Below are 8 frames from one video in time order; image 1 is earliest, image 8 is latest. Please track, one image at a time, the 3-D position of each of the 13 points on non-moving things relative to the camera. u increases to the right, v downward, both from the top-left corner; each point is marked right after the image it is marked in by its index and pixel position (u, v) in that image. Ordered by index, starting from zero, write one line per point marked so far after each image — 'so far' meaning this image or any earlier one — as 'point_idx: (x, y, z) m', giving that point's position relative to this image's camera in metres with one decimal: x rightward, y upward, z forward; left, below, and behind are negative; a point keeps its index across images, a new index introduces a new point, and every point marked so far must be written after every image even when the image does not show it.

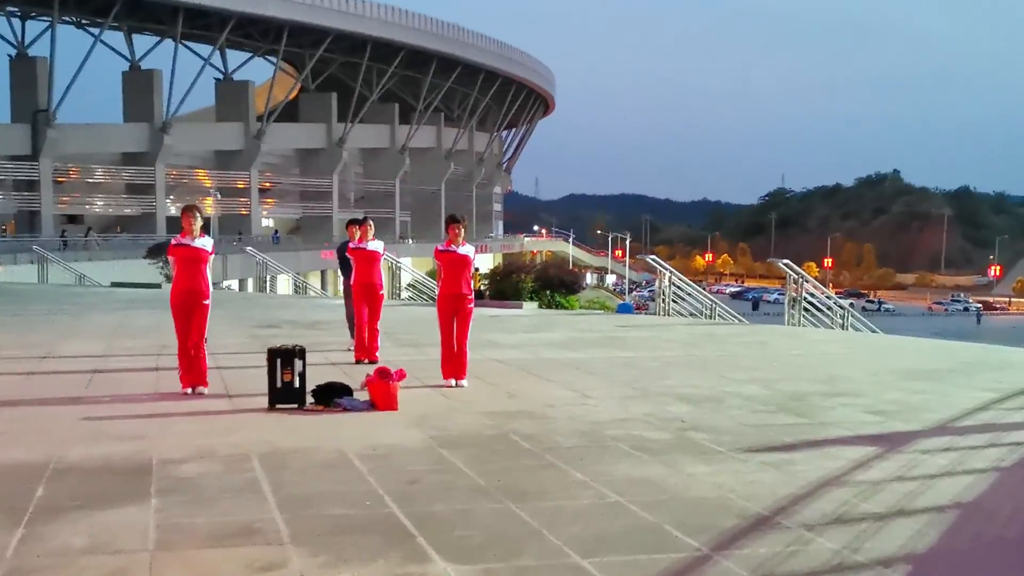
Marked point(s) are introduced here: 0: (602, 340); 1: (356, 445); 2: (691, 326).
0: (+1.2, -0.6, +14.8) m
1: (-0.9, -0.9, +7.3) m
2: (+2.5, -0.5, +16.7) m
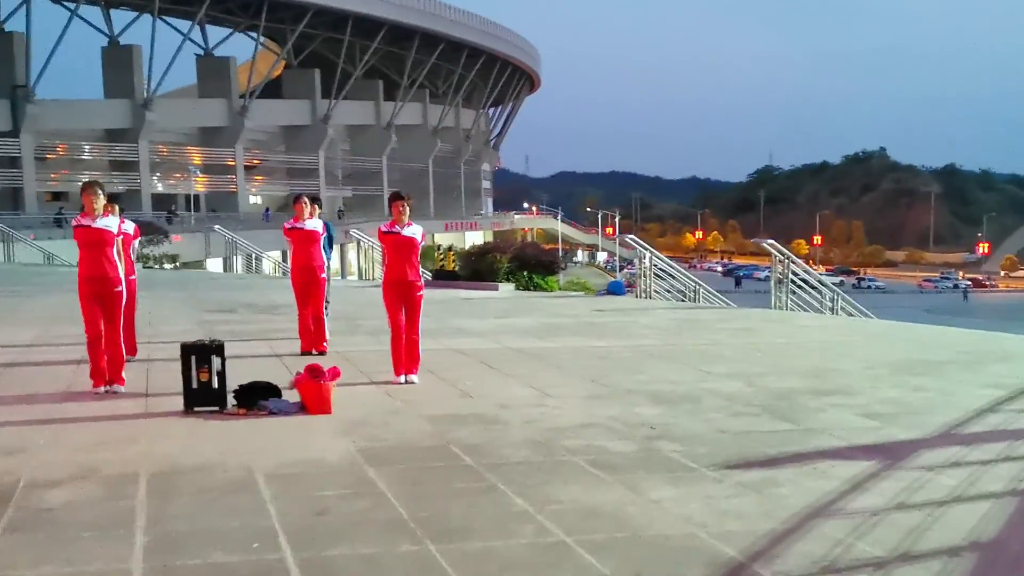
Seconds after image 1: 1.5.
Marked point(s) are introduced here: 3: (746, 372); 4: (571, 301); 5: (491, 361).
0: (+0.8, -0.4, +13.7) m
1: (-1.2, -0.9, +6.3) m
2: (+2.1, -0.3, +15.7) m
3: (+1.9, -0.7, +9.8) m
4: (+0.9, -0.2, +17.7) m
5: (-0.2, -0.6, +10.6) m
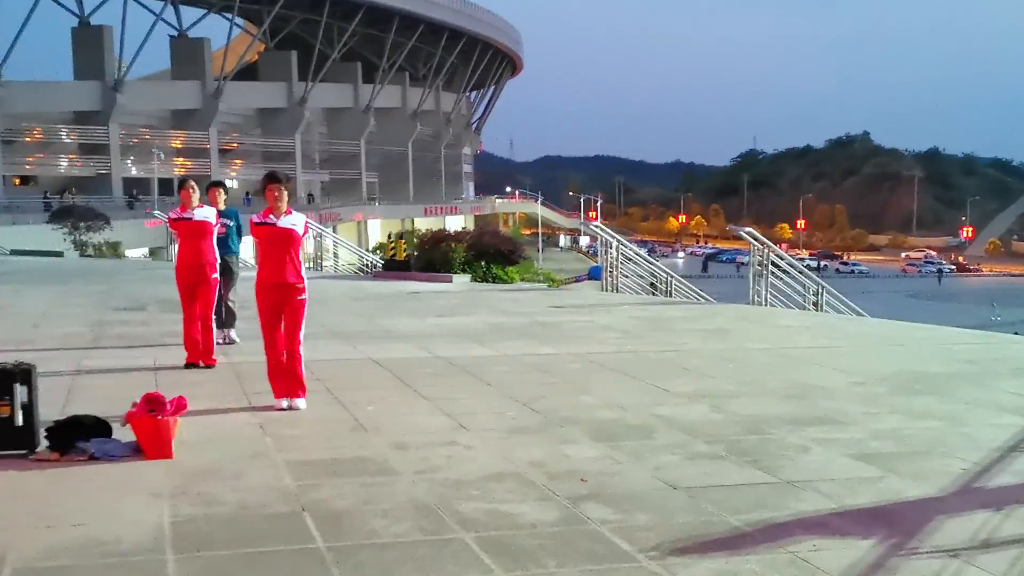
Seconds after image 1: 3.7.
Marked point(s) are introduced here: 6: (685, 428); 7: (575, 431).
0: (+0.2, -0.3, +12.0) m
1: (-1.7, -0.9, +4.5) m
2: (+1.5, -0.2, +14.0) m
3: (+1.3, -0.7, +8.1) m
4: (+0.3, -0.1, +15.9) m
5: (-0.7, -0.6, +8.8) m
6: (+1.0, -0.8, +7.0) m
7: (+0.3, -0.8, +6.8) m
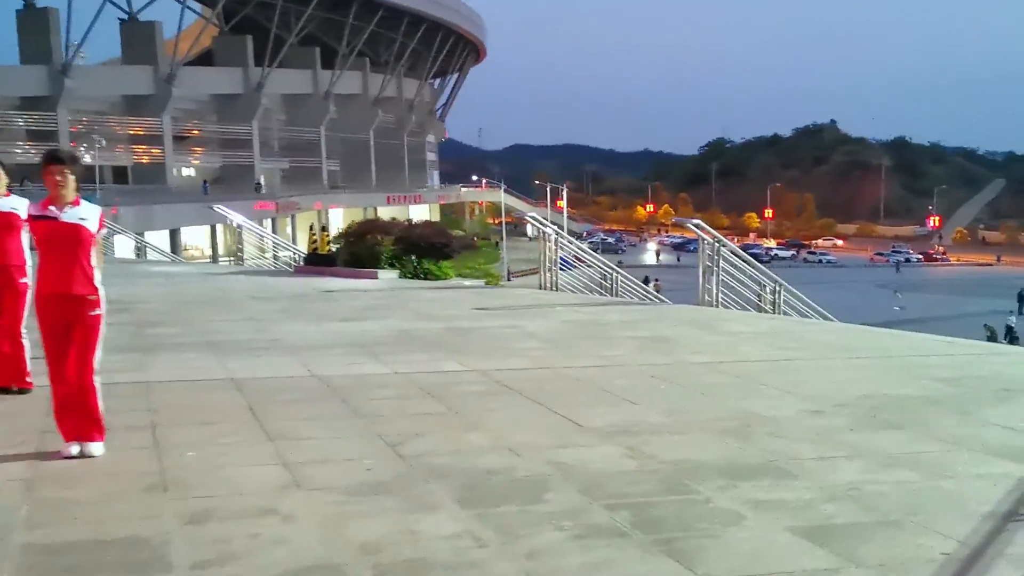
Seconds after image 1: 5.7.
0: (-0.5, -0.4, +10.4) m
1: (-2.3, -1.0, +2.9) m
2: (+0.7, -0.2, +12.4) m
3: (+0.6, -0.7, +6.6) m
4: (-0.6, -0.1, +14.3) m
5: (-1.4, -0.6, +7.2) m
6: (+0.3, -0.8, +5.4) m
7: (-0.3, -0.8, +5.2) m
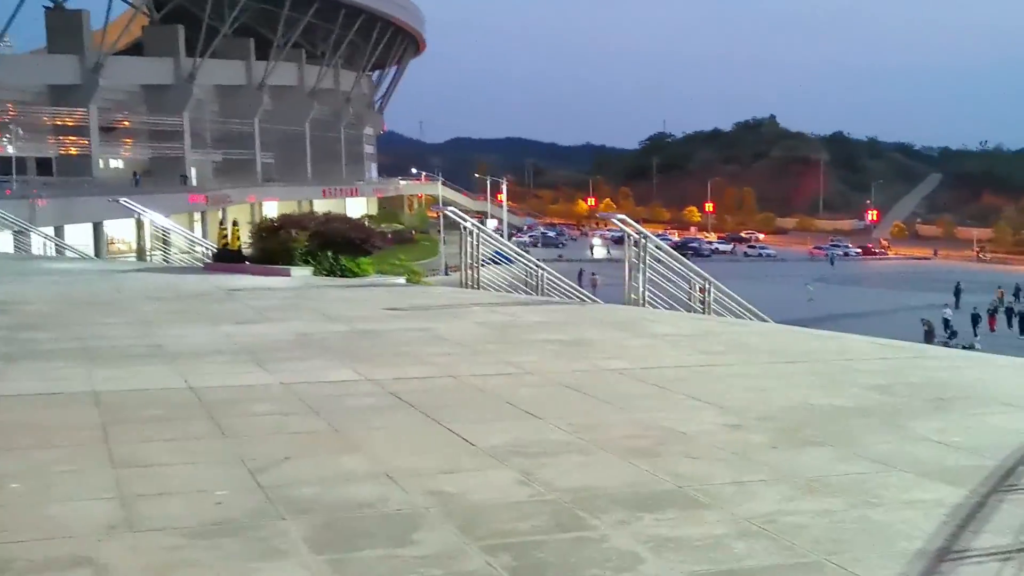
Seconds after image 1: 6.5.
0: (-1.3, -0.4, +9.7) m
1: (-2.7, -1.1, +2.1) m
2: (-0.2, -0.2, +11.8) m
3: (+0.1, -0.8, +5.9) m
4: (-1.5, 0.0, +13.6) m
5: (-2.0, -0.7, +6.5) m
6: (-0.2, -0.9, +4.7) m
7: (-0.8, -0.9, +4.5) m
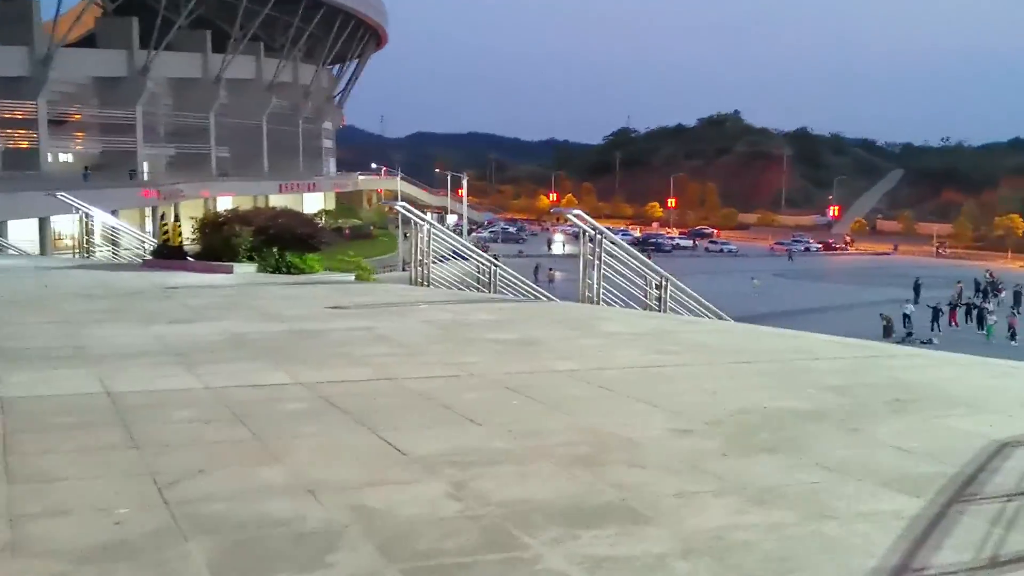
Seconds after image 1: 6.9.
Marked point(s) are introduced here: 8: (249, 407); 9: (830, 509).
0: (-1.7, -0.3, +9.3) m
1: (-2.8, -1.1, +1.6) m
2: (-0.6, -0.2, +11.4) m
3: (-0.2, -0.7, +5.5) m
4: (-2.0, 0.0, +13.2) m
5: (-2.3, -0.7, +6.0) m
6: (-0.4, -0.9, +4.4) m
7: (-1.1, -0.9, +4.1) m
8: (-1.4, -0.6, +6.5) m
9: (+1.2, -0.8, +4.8) m
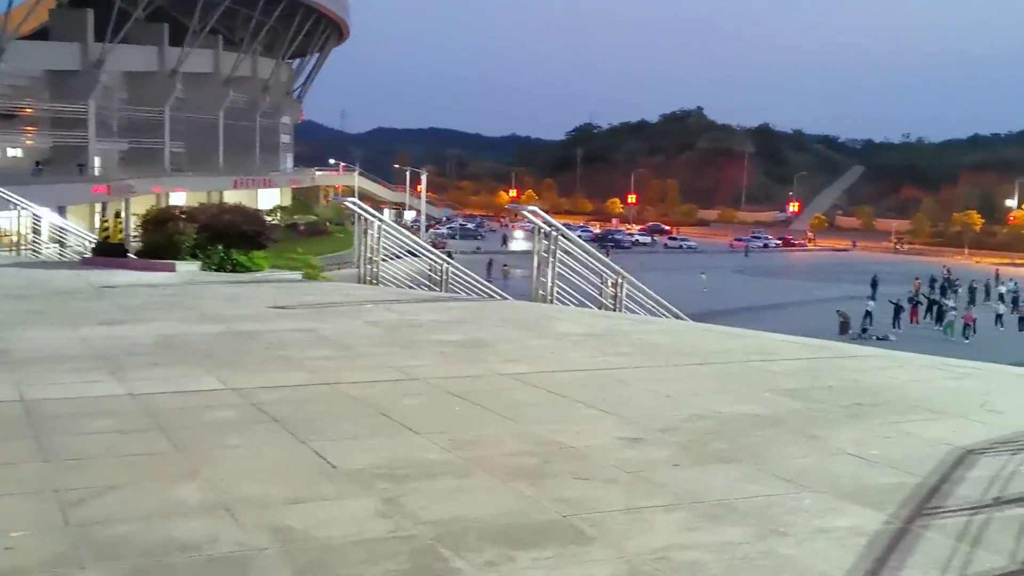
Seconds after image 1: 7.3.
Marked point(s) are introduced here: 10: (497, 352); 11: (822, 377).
0: (-2.0, -0.3, +8.9) m
1: (-3.0, -1.1, +1.2) m
2: (-1.1, -0.2, +11.0) m
3: (-0.4, -0.8, +5.2) m
4: (-2.5, 0.0, +12.8) m
5: (-2.5, -0.7, +5.6) m
6: (-0.7, -0.9, +4.0) m
7: (-1.3, -0.9, +3.8) m
8: (-1.7, -0.6, +6.1) m
9: (+1.0, -0.9, +4.5) m
10: (-0.1, -0.4, +8.7) m
11: (+1.9, -0.5, +7.7) m
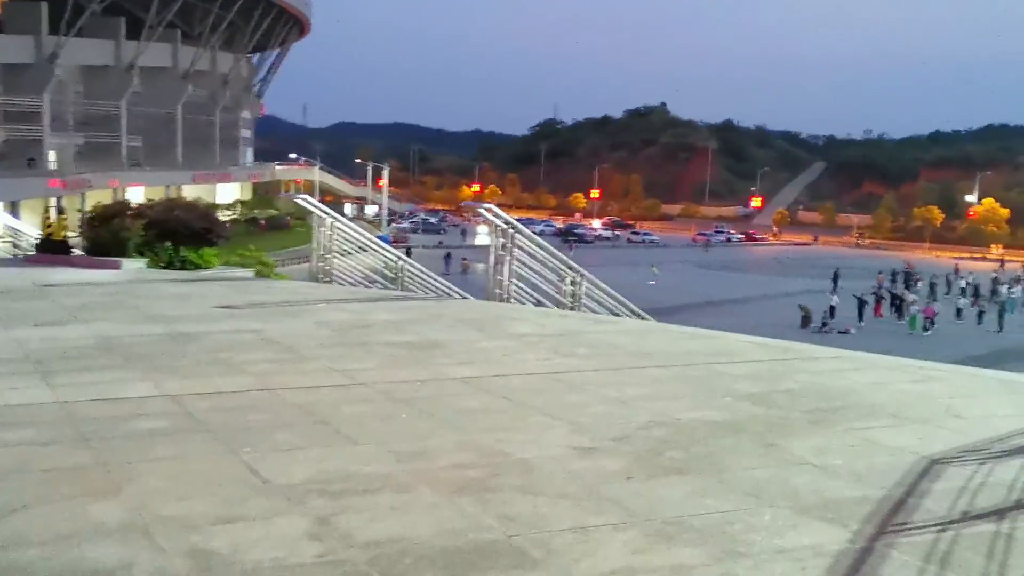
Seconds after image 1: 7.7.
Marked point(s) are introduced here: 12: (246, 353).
0: (-2.4, -0.3, +8.5) m
1: (-3.1, -1.1, +0.8) m
2: (-1.4, -0.2, +10.7) m
3: (-0.7, -0.8, +4.9) m
4: (-2.9, 0.0, +12.4) m
5: (-2.8, -0.7, +5.3) m
6: (-0.8, -0.9, +3.7) m
7: (-1.4, -0.9, +3.4) m
8: (-1.9, -0.6, +5.8) m
9: (+0.8, -0.9, +4.3) m
10: (-0.4, -0.4, +8.4) m
11: (+1.6, -0.5, +7.5) m
12: (-1.7, -0.4, +8.1) m
